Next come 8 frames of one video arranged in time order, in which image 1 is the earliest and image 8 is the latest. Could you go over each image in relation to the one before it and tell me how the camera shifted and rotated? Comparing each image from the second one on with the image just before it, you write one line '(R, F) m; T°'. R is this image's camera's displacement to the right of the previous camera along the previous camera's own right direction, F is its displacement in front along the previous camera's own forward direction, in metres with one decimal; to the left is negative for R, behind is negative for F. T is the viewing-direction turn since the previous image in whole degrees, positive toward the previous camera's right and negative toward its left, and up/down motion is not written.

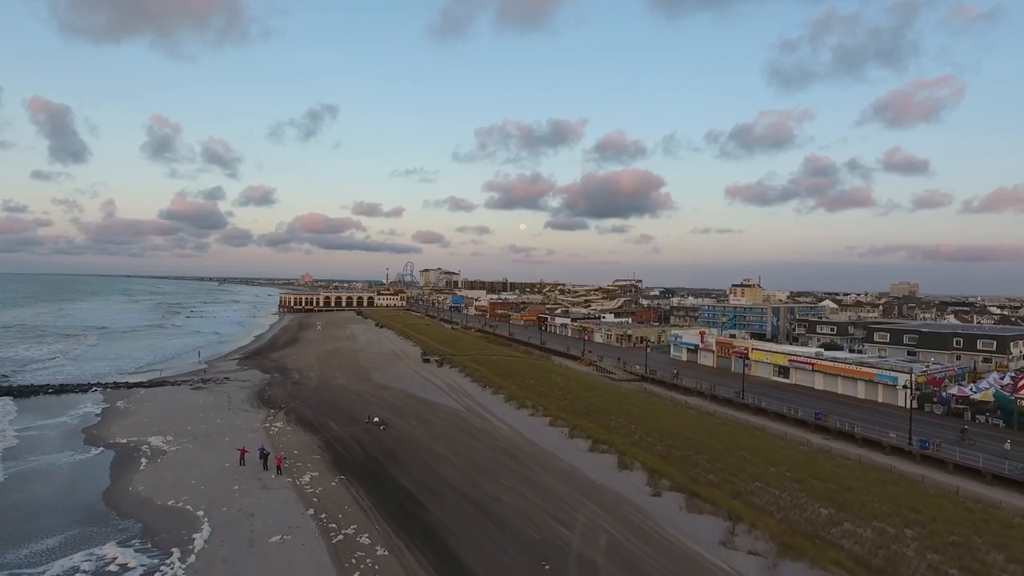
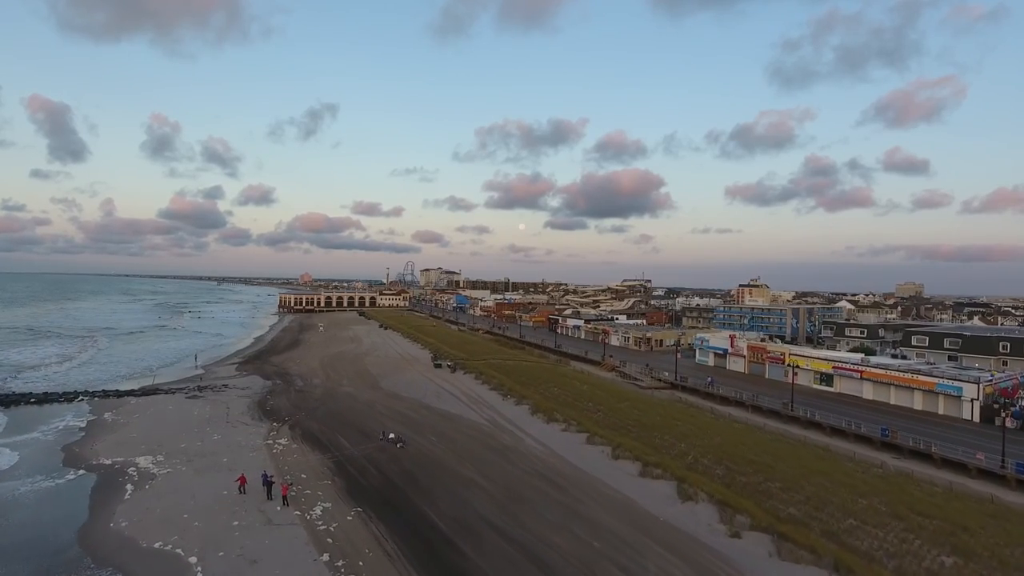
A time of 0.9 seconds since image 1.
(-0.9, +2.5) m; 0°
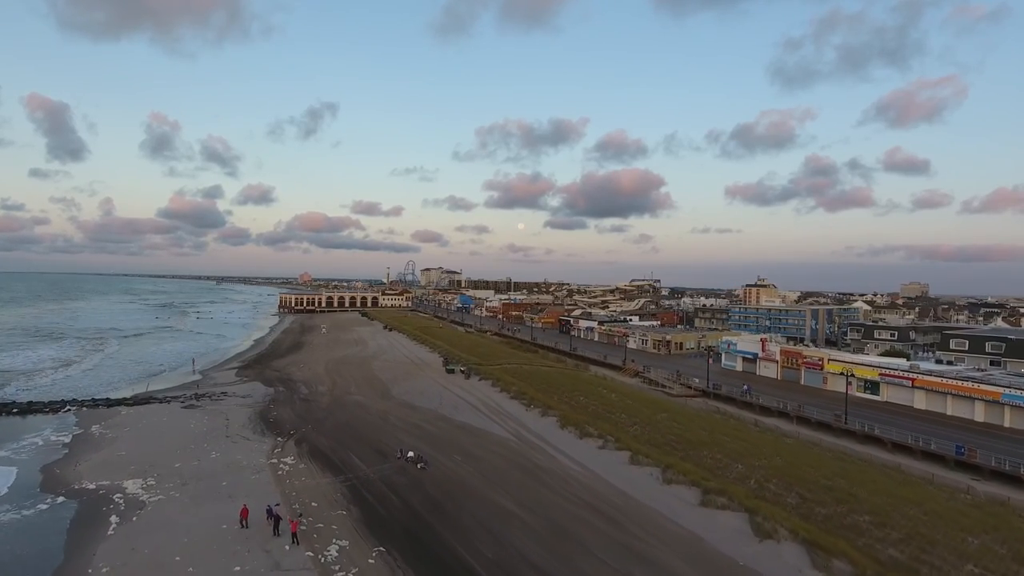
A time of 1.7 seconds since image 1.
(-0.9, +2.2) m; 0°
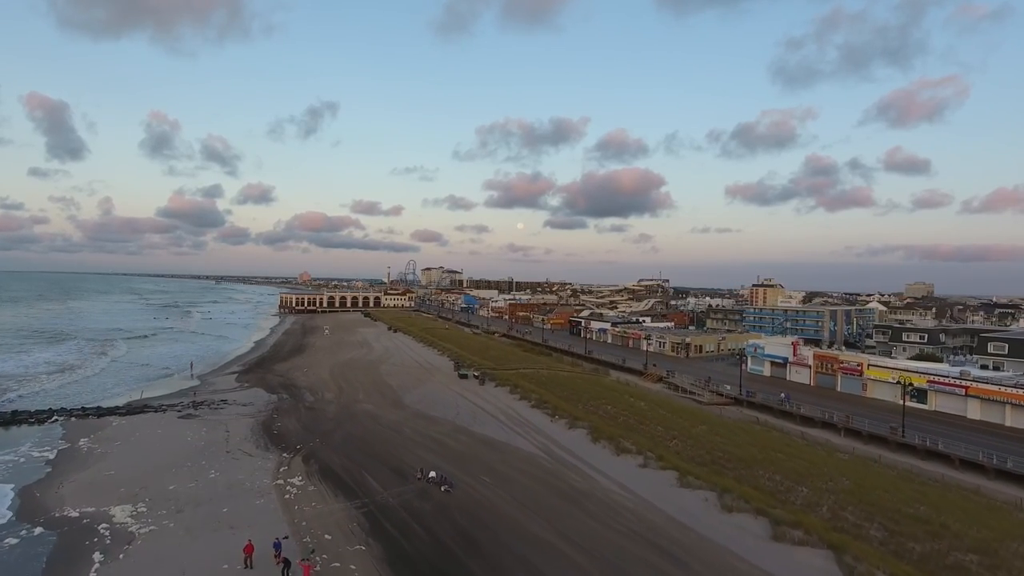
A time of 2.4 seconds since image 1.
(-0.8, +2.0) m; 0°
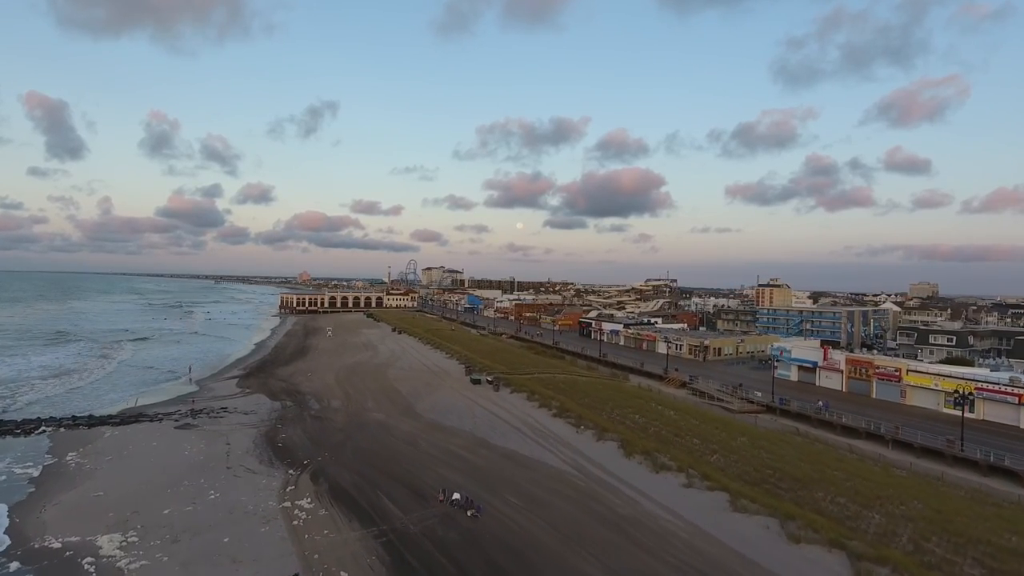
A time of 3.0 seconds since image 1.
(-0.7, +1.7) m; 0°
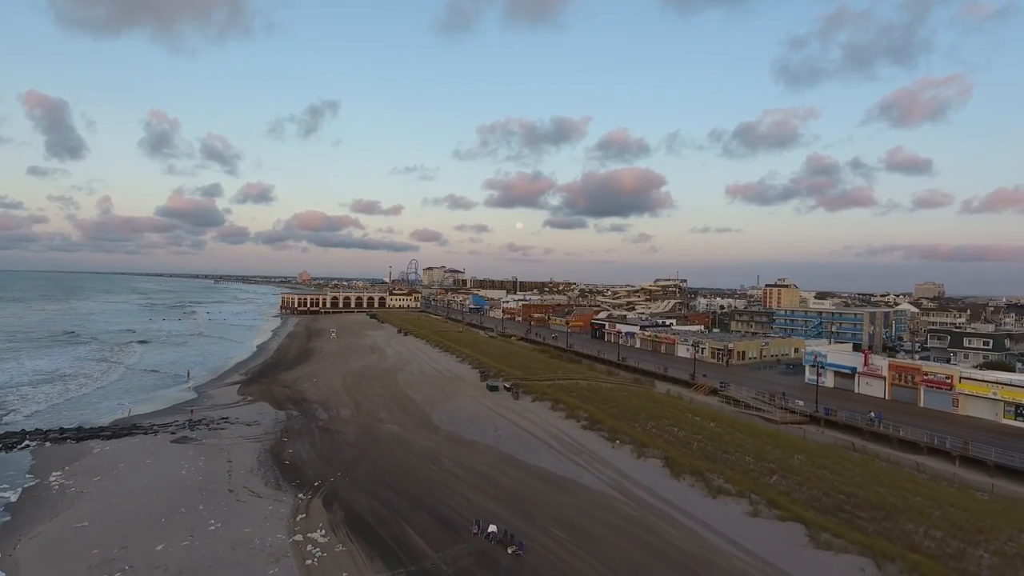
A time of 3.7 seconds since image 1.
(-0.8, +2.0) m; 0°
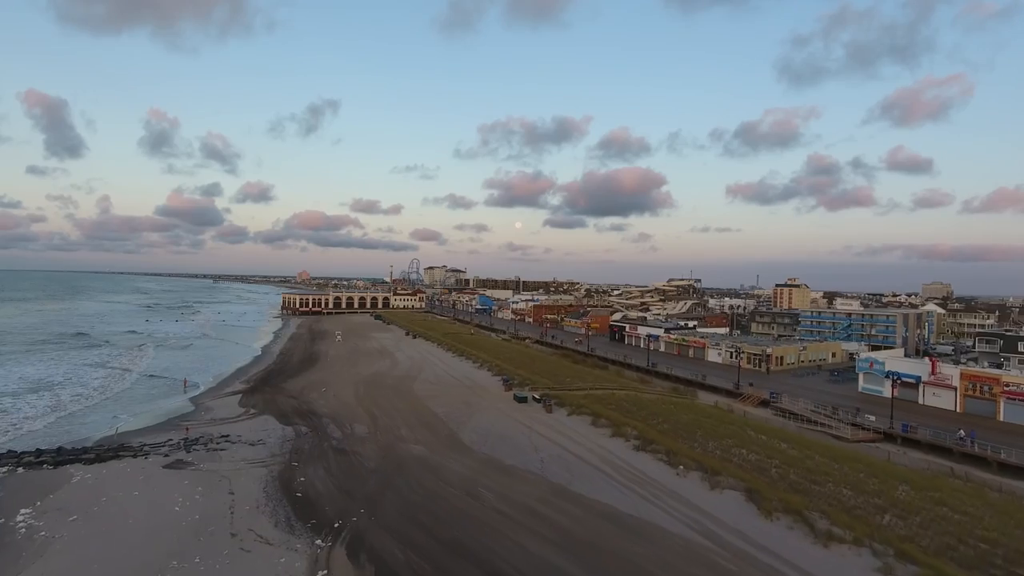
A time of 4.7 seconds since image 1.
(-1.2, +2.8) m; 0°
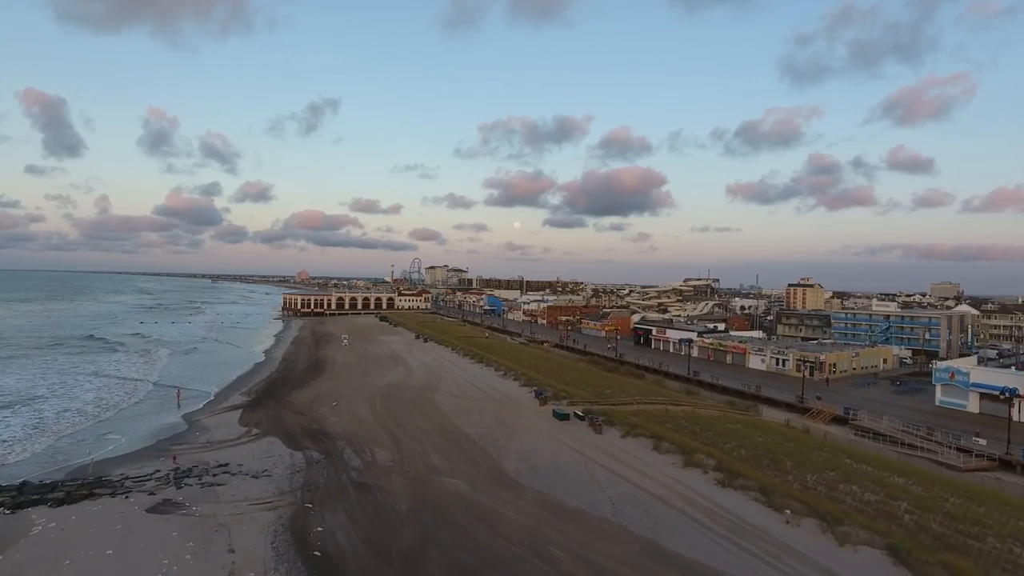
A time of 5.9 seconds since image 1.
(-1.3, +3.4) m; 0°
